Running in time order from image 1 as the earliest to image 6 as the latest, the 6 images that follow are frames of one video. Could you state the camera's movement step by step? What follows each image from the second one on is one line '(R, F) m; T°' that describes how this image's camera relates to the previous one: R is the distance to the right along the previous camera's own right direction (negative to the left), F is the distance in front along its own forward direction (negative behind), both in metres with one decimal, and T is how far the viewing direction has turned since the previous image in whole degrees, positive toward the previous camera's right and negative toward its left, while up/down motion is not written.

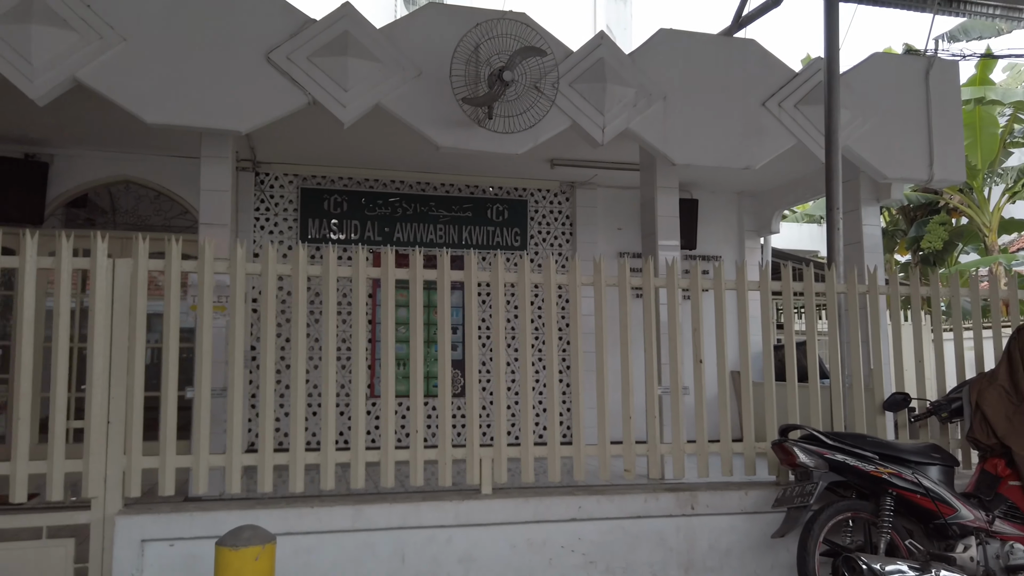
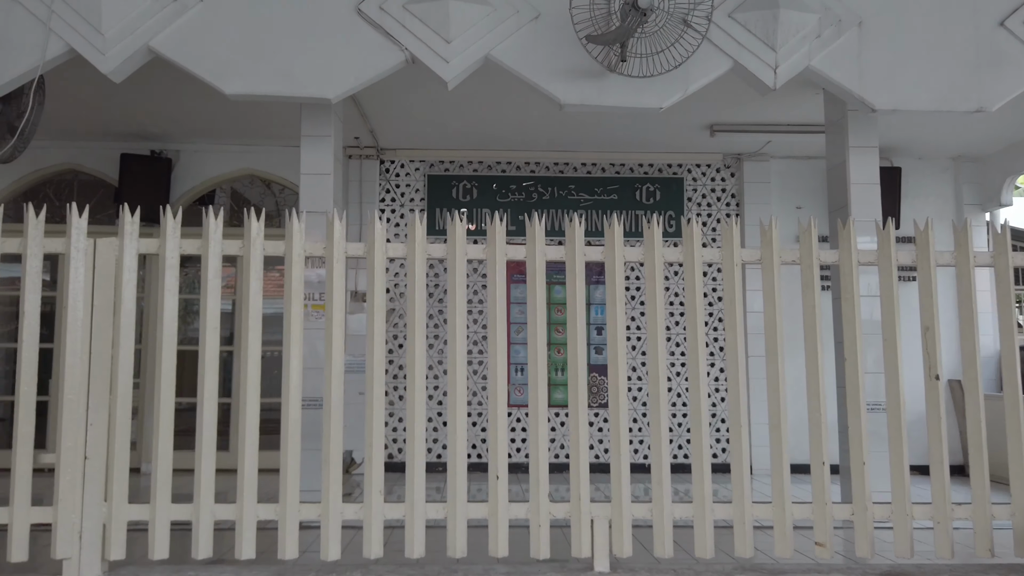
(+0.1, +1.0) m; -12°
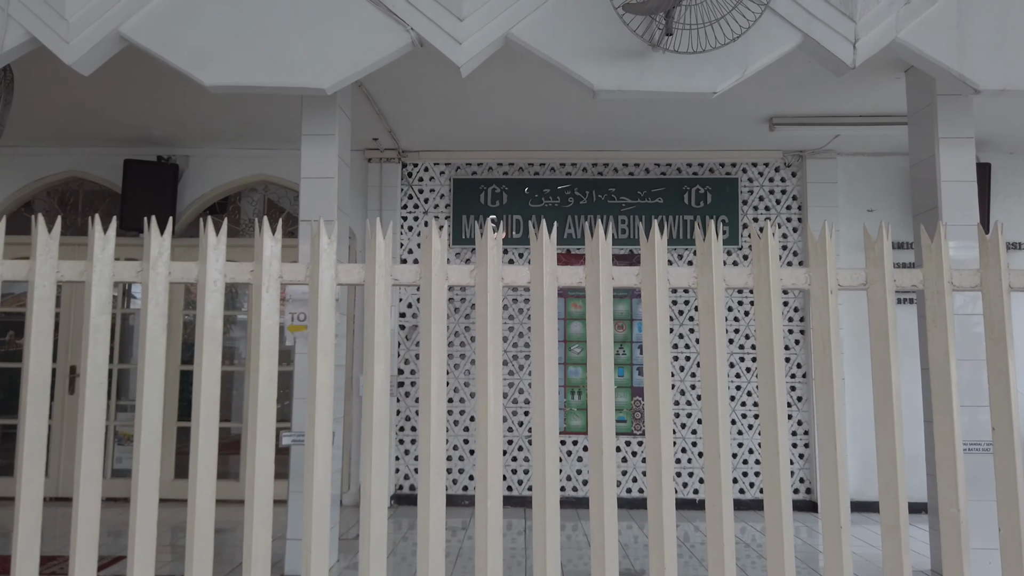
(+0.1, +0.6) m; -3°
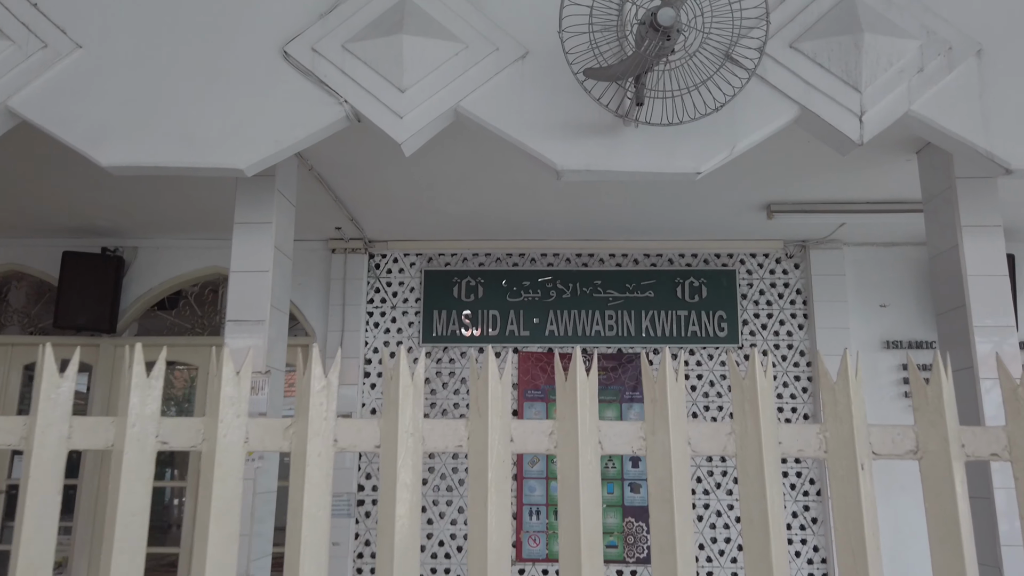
(+0.2, +0.6) m; 0°
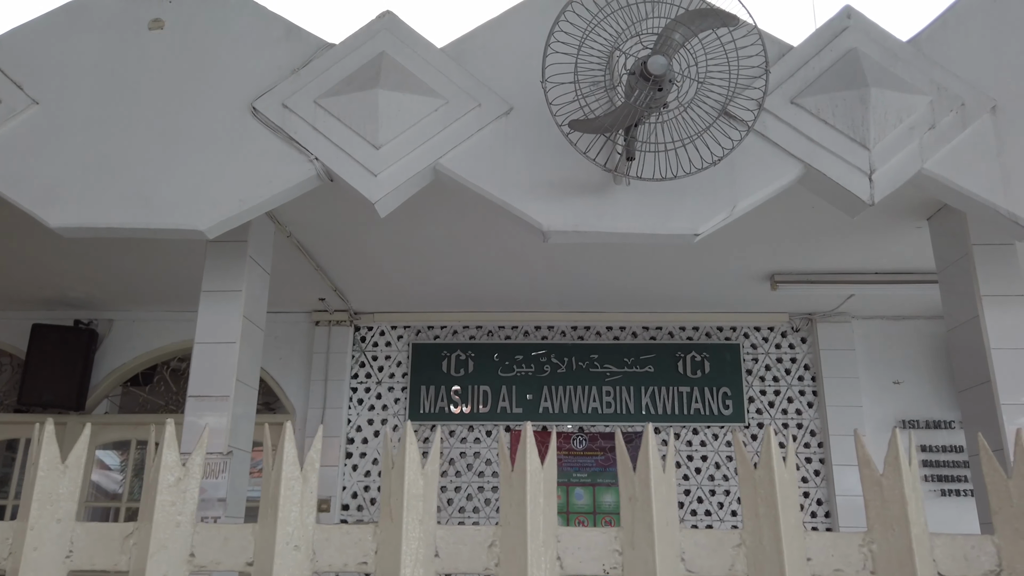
(+0.1, +0.2) m; 0°
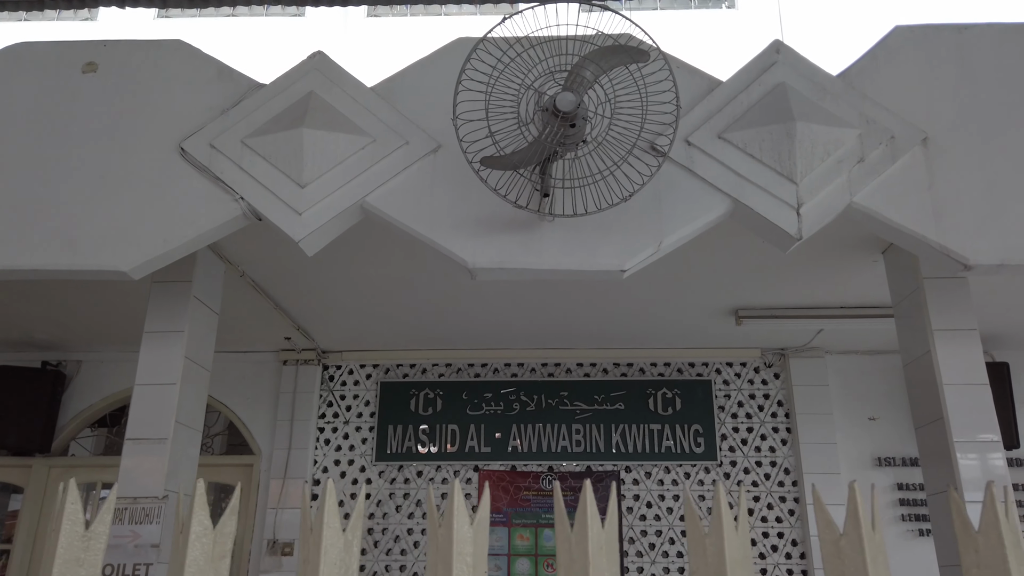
(+0.3, 0.0) m; -1°
